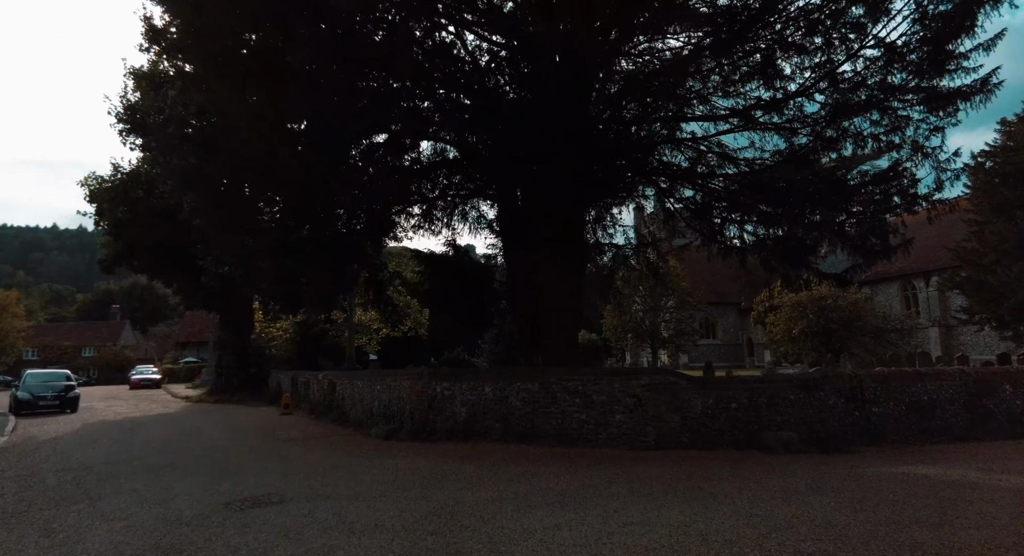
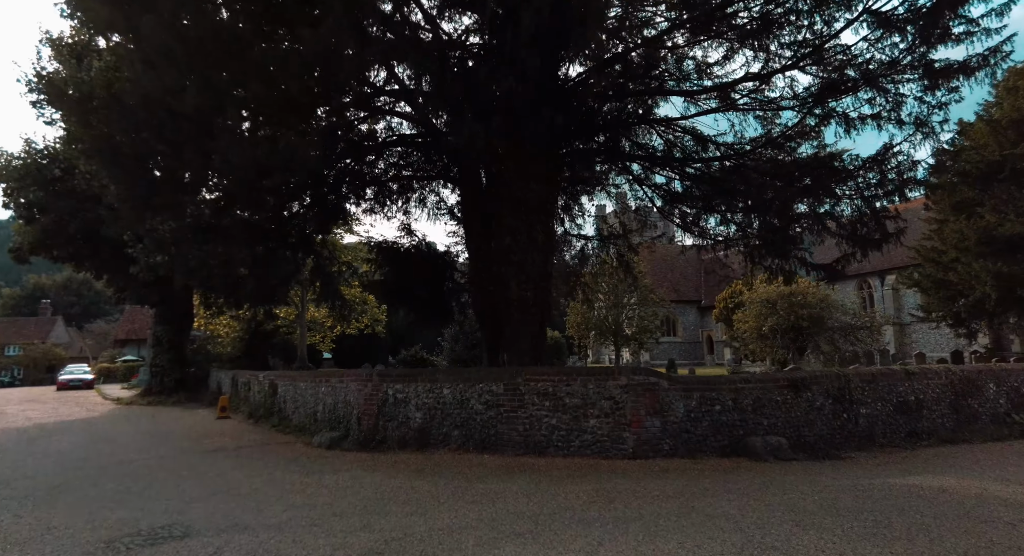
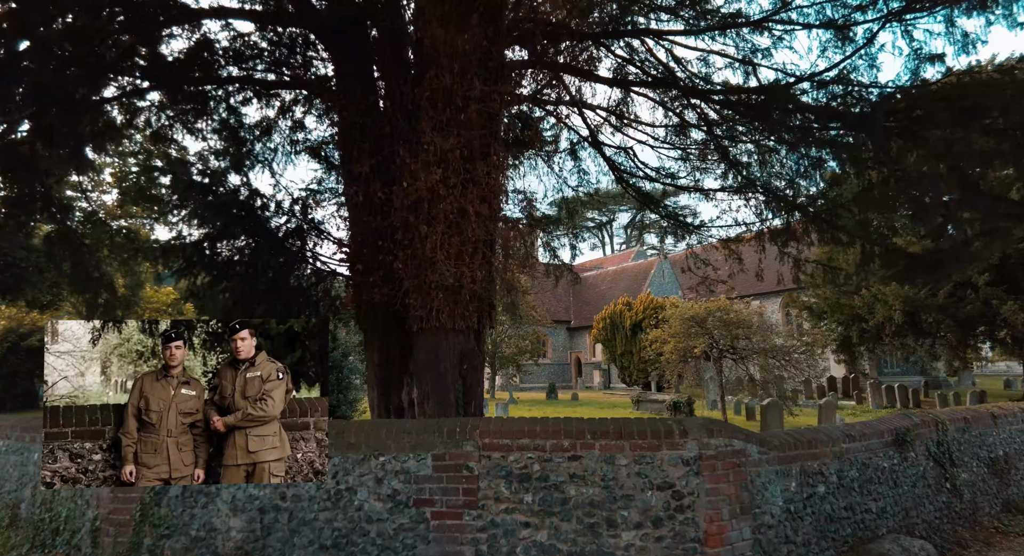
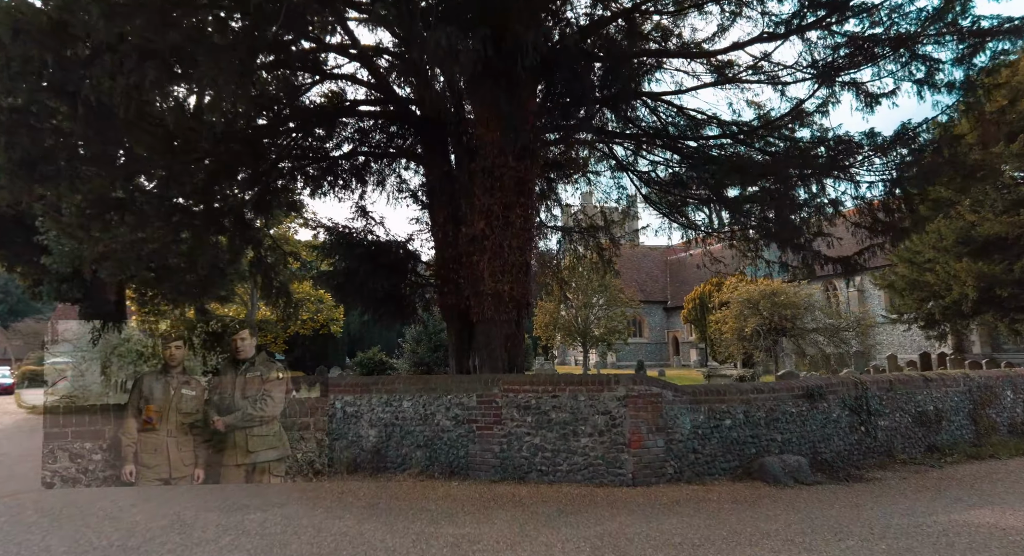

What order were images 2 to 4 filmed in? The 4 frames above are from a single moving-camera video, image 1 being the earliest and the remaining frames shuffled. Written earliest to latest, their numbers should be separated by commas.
2, 4, 3
